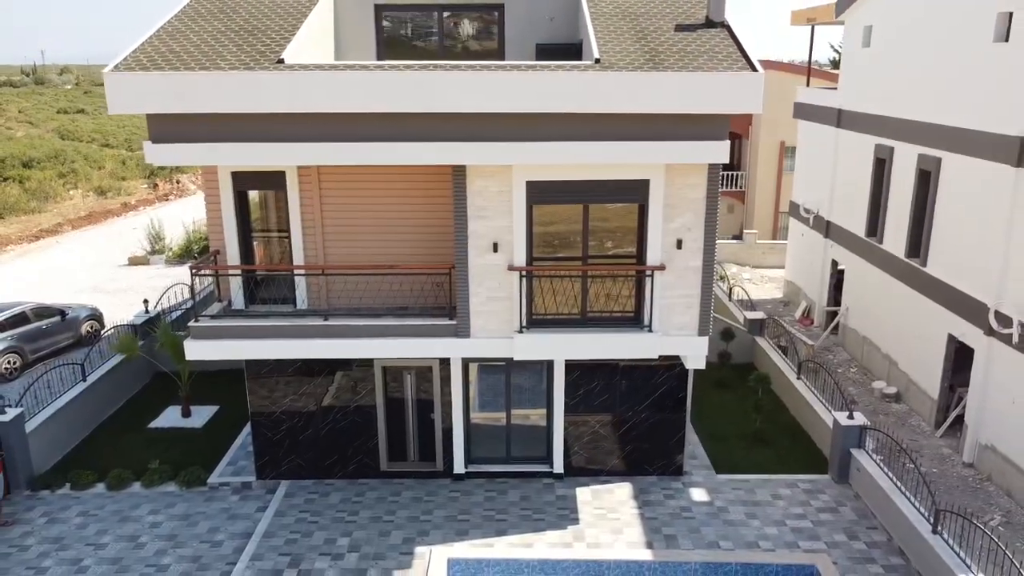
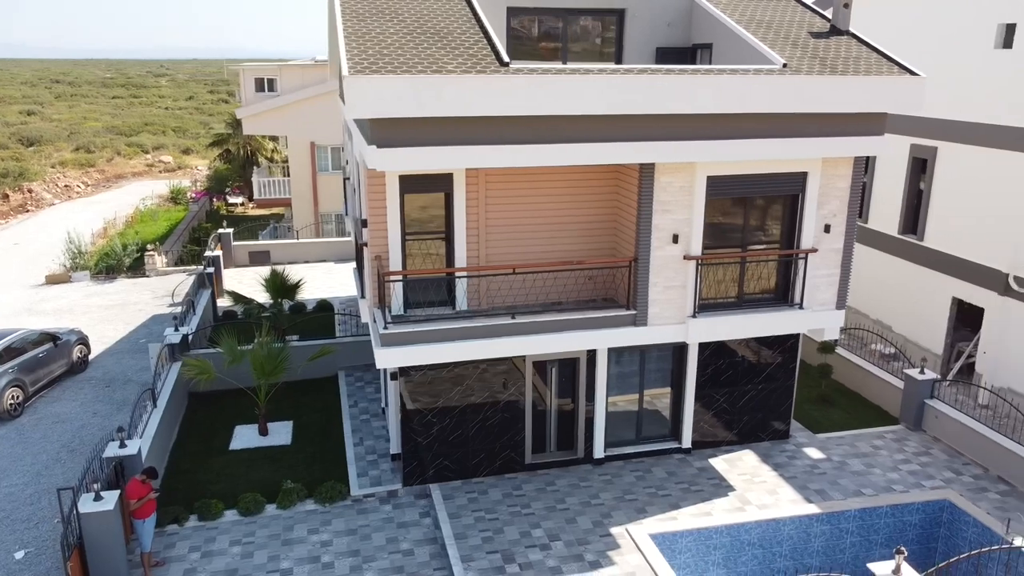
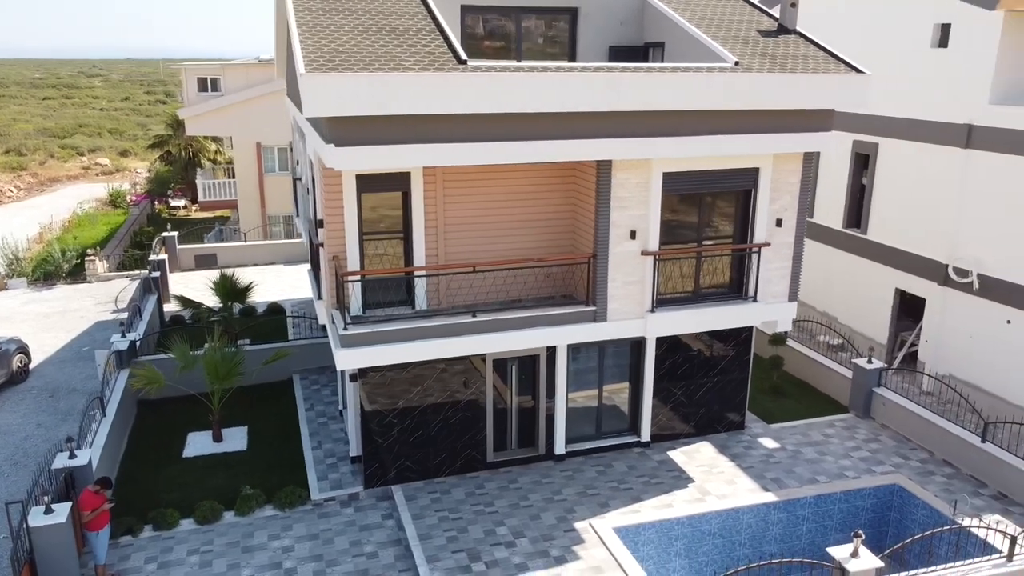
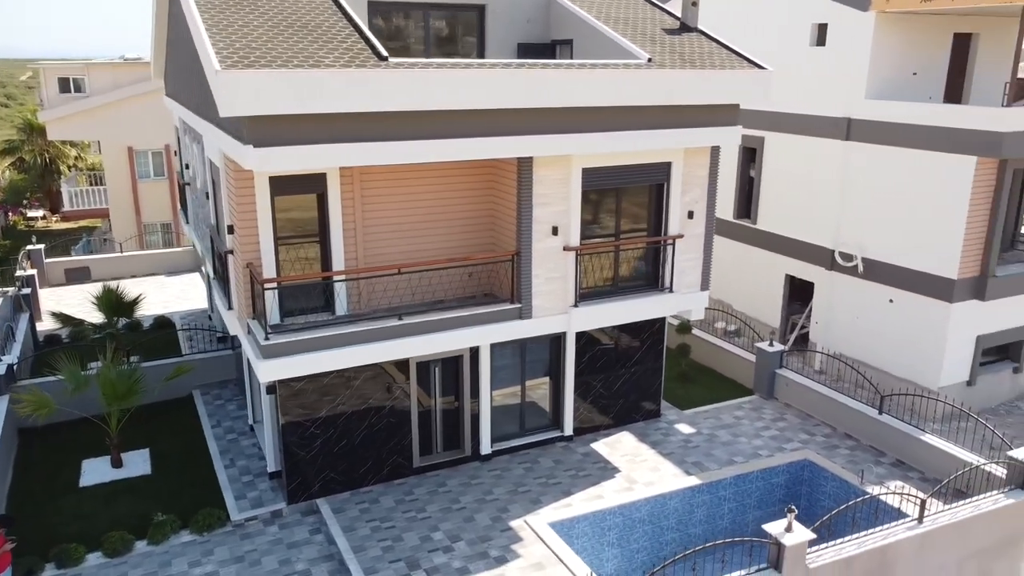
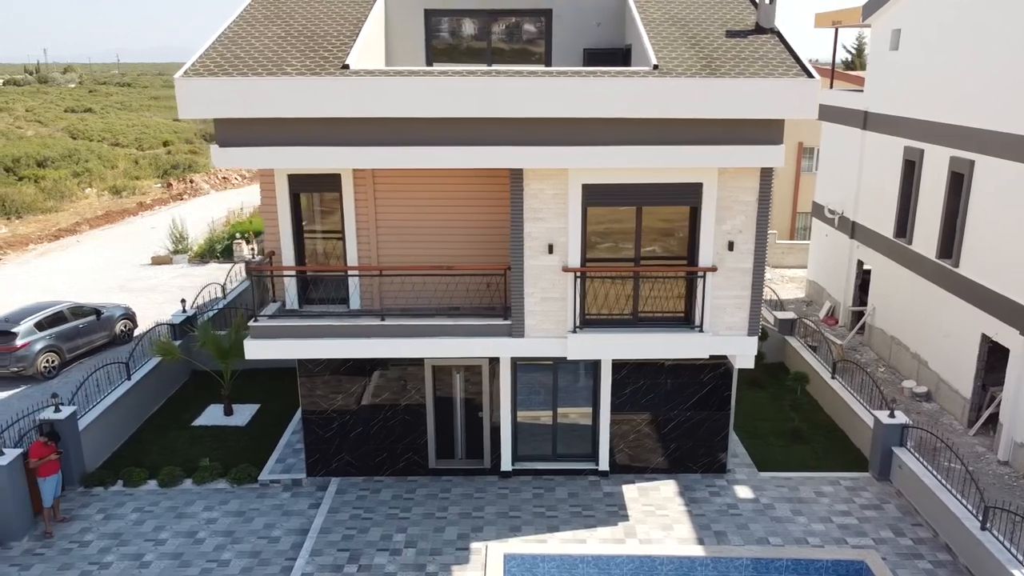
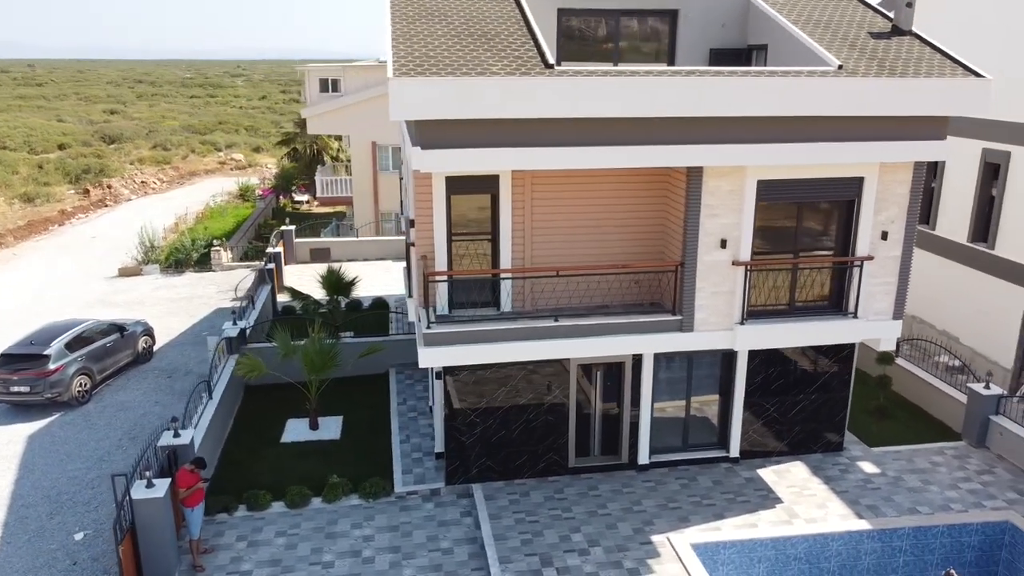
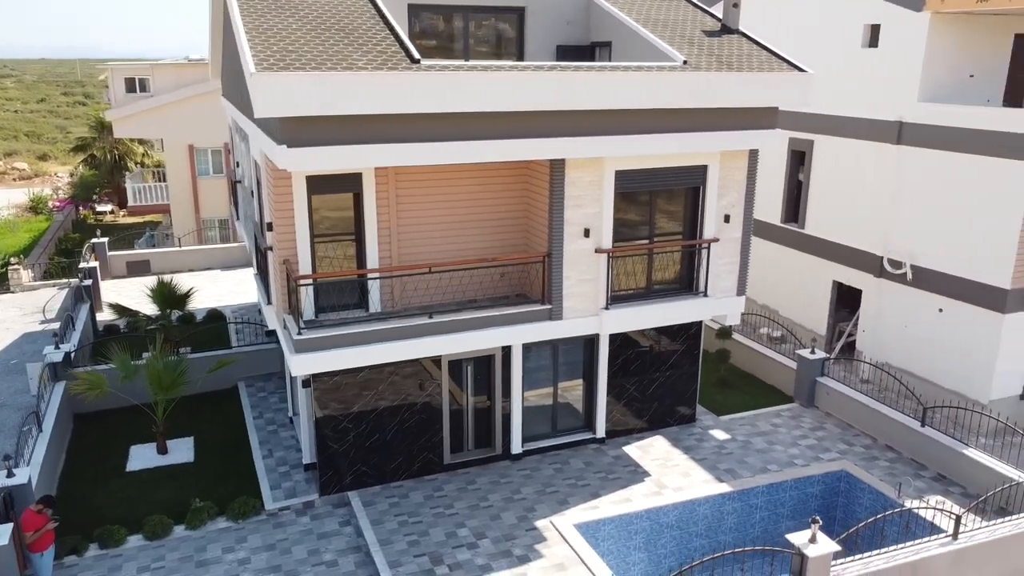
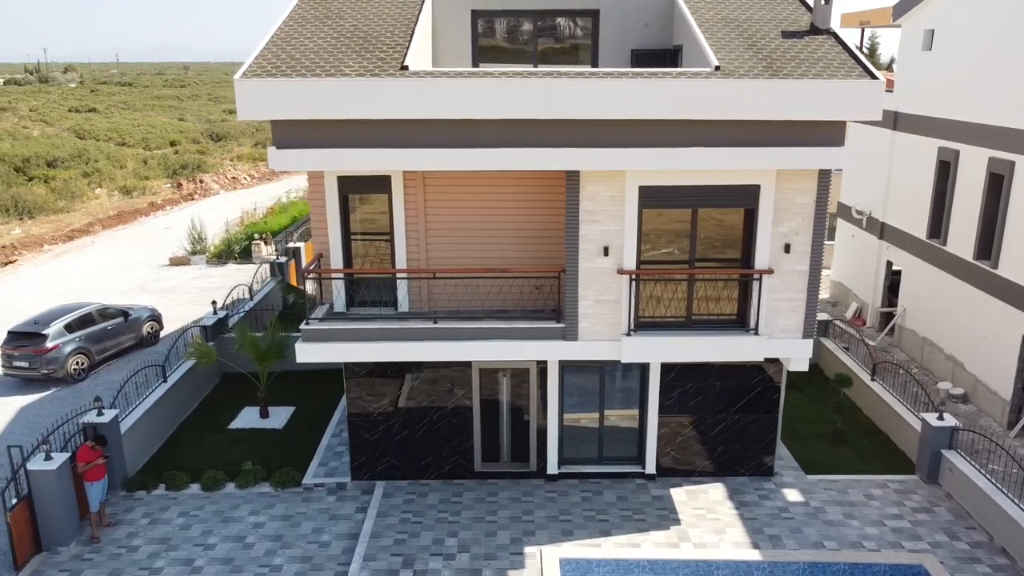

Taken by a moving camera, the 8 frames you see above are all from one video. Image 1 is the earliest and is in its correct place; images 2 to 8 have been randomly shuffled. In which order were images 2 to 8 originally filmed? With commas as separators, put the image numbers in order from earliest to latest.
5, 8, 6, 2, 3, 7, 4
